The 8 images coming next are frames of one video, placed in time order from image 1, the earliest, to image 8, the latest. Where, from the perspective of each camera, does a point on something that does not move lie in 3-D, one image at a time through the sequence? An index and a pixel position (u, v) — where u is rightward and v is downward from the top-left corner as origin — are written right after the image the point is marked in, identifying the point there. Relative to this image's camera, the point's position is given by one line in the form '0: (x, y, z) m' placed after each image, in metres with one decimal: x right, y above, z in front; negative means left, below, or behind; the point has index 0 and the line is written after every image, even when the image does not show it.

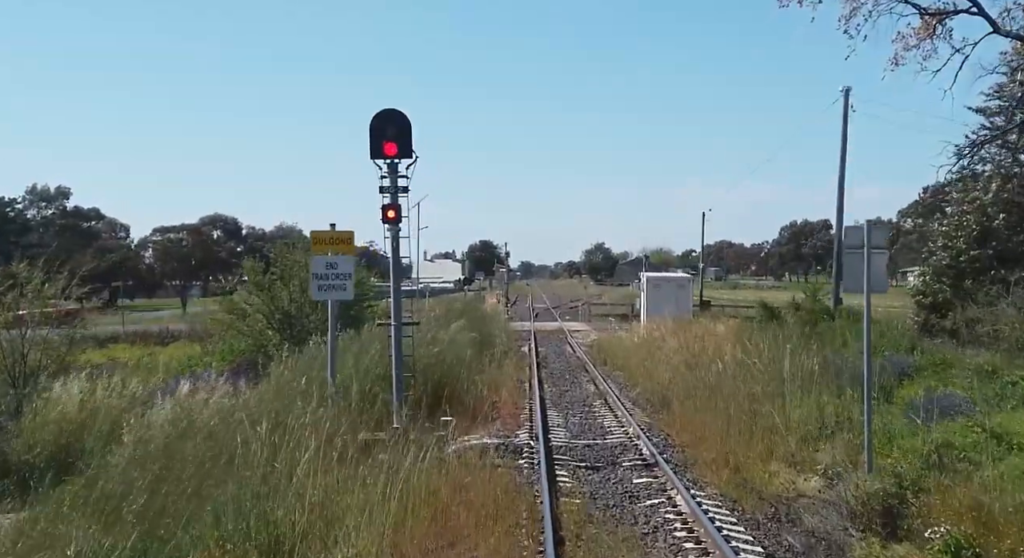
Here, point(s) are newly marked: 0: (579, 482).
0: (+0.8, -2.4, +13.9) m
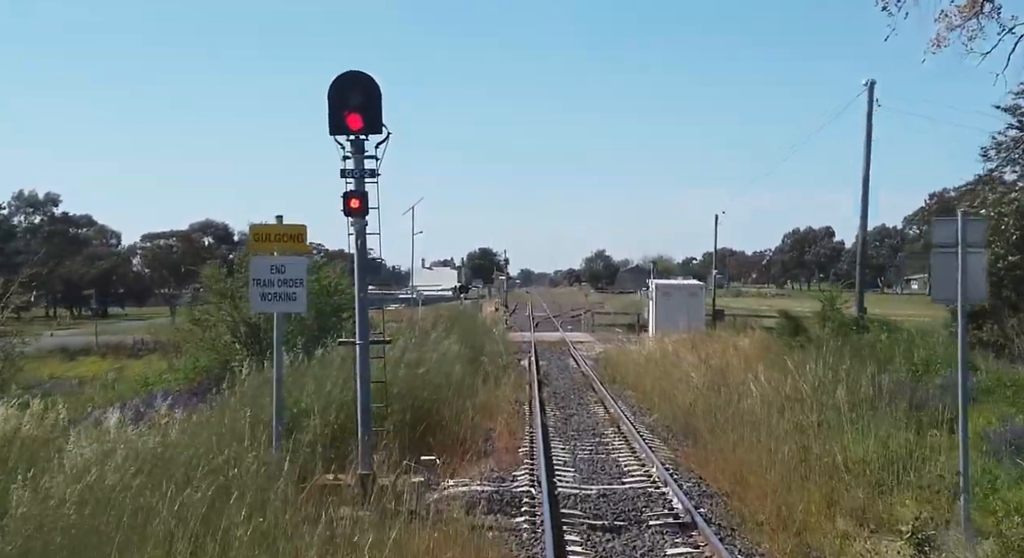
0: (+0.8, -2.5, +10.8) m
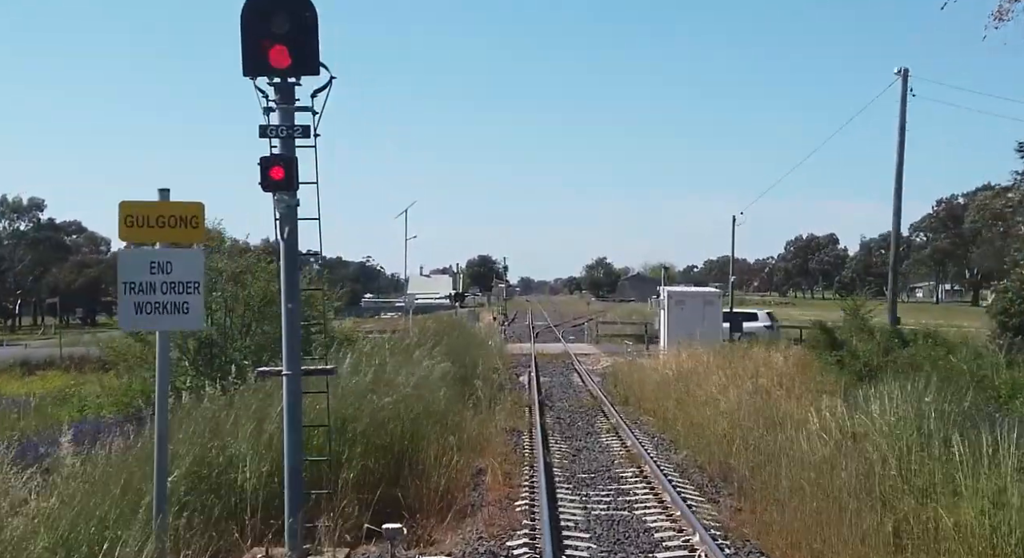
0: (+0.7, -2.5, +7.2) m
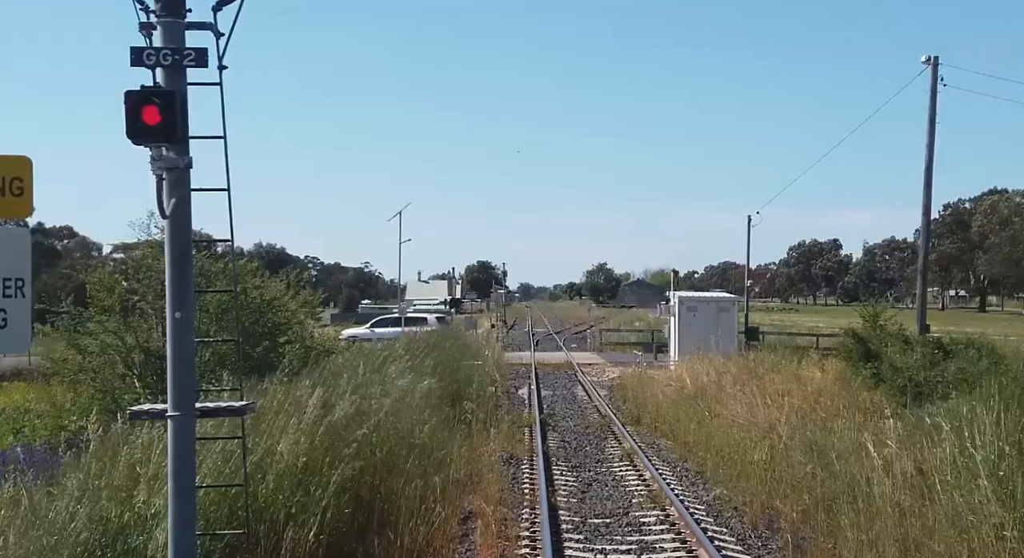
0: (+0.7, -2.5, +4.4) m
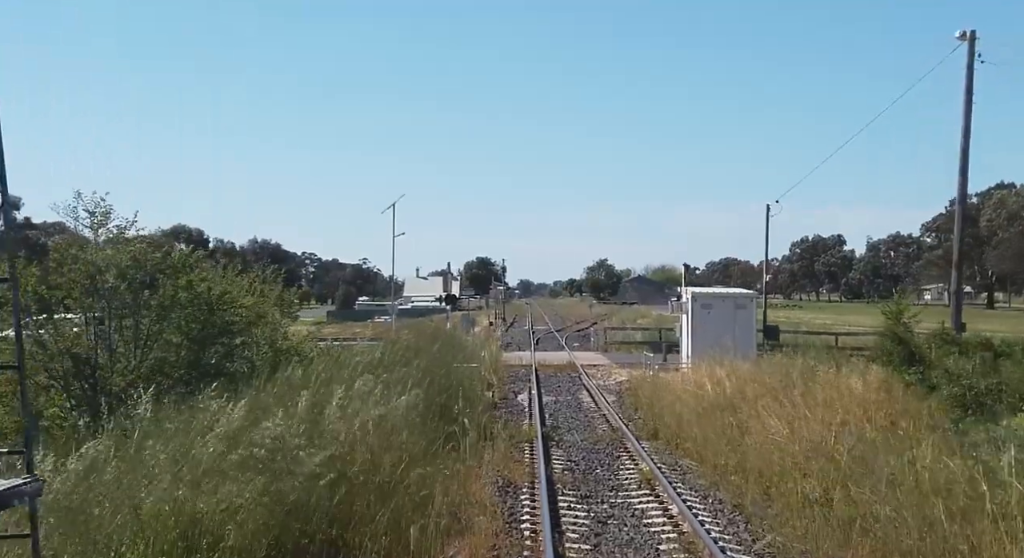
0: (+0.6, -2.4, +1.7) m
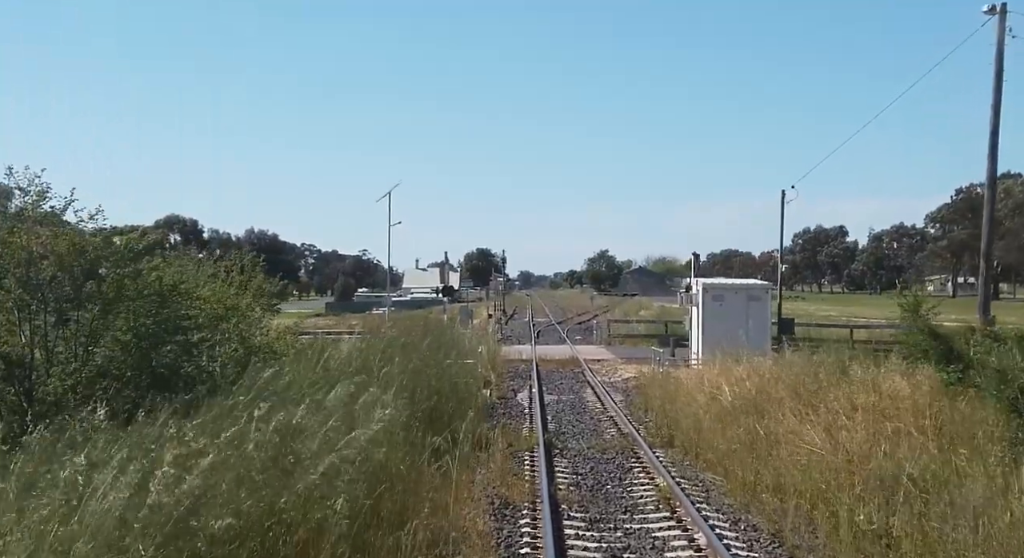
0: (+0.6, -2.4, -0.2) m
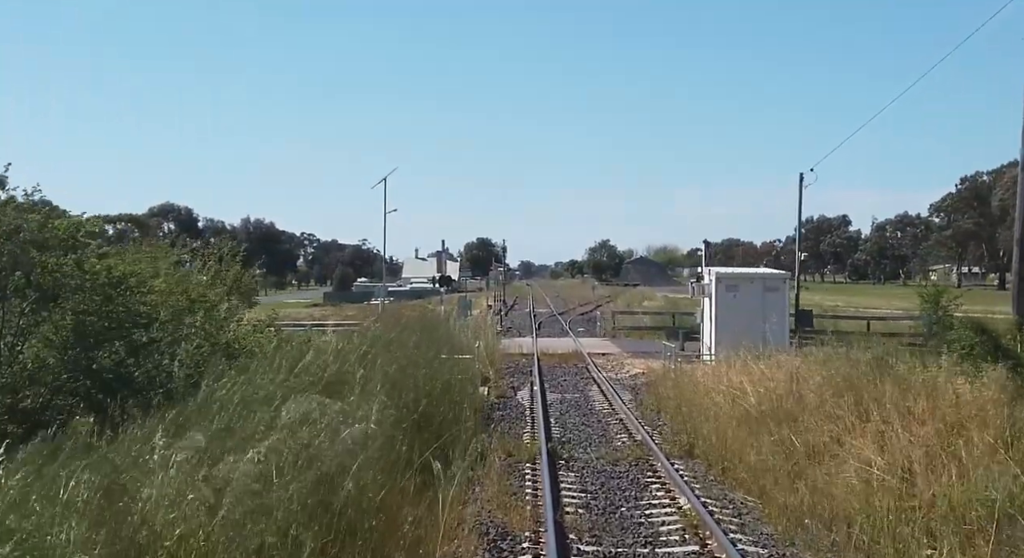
0: (+0.6, -2.4, -2.1) m
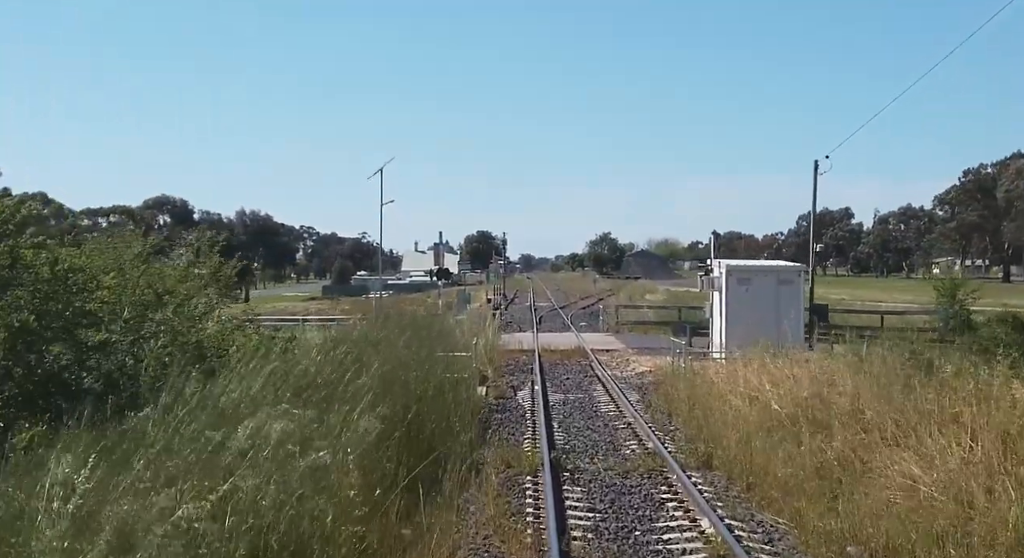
0: (+0.6, -2.4, -3.5) m
